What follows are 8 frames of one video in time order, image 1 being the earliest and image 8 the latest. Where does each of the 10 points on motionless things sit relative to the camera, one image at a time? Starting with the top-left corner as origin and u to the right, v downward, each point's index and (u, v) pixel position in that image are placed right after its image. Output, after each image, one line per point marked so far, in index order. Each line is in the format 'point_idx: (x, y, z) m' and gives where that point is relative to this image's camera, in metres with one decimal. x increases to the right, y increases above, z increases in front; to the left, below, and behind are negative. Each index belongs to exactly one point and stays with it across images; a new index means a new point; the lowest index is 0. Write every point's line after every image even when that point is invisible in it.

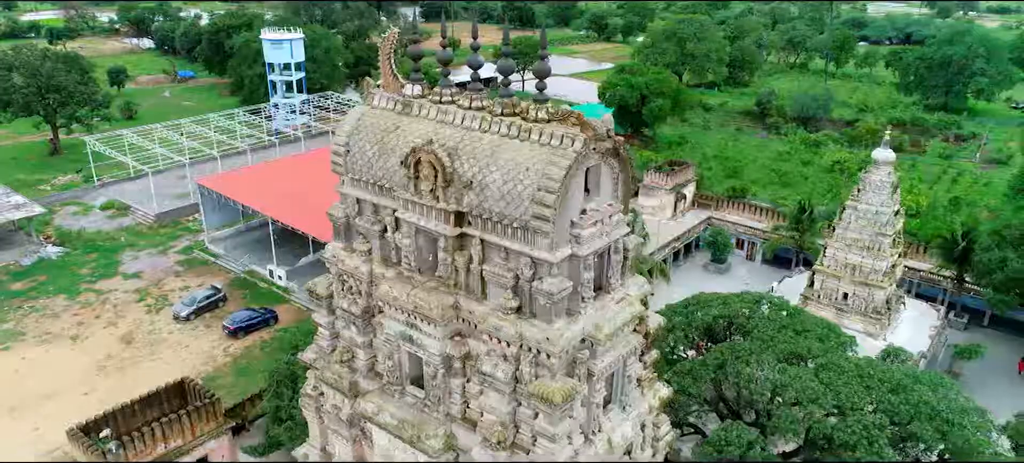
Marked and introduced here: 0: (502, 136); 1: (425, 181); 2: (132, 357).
0: (-0.1, +0.8, +5.6) m
1: (-0.8, +0.5, +5.8) m
2: (-10.5, -3.5, +19.7) m
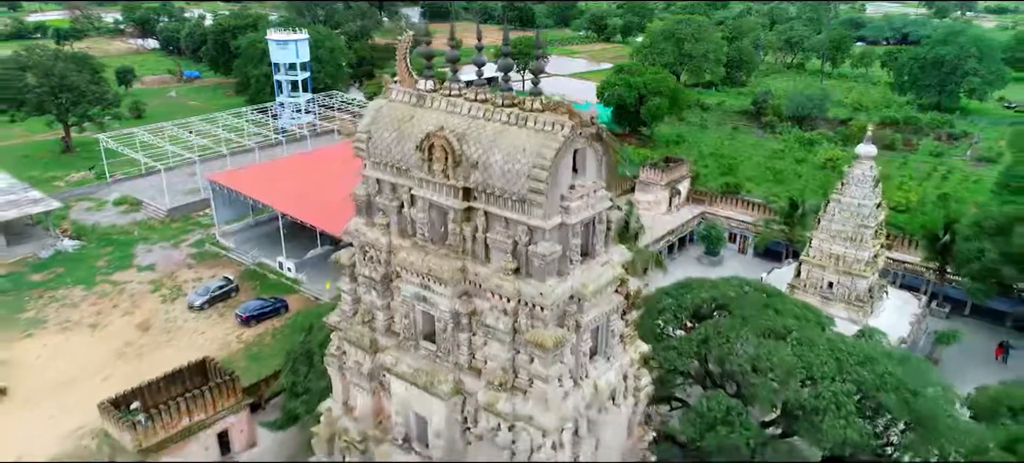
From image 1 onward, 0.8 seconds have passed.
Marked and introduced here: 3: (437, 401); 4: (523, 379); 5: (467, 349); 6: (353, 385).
0: (-0.1, +1.1, +6.5) m
1: (-0.8, +0.7, +6.7) m
2: (-10.5, -3.2, +20.6) m
3: (-0.8, -1.7, +7.3) m
4: (+0.1, -1.5, +6.7) m
5: (-0.5, -1.2, +7.0) m
6: (-1.8, -1.7, +8.0) m
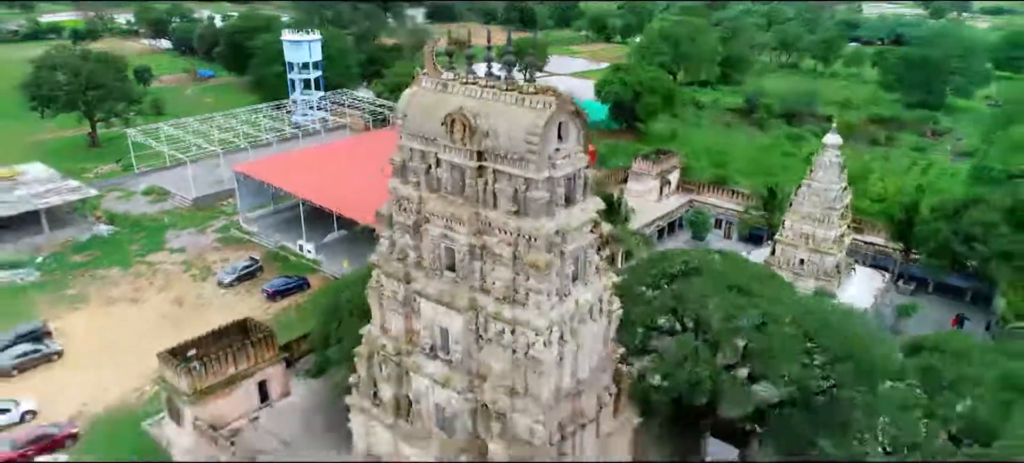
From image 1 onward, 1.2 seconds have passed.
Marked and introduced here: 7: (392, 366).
0: (-0.1, +1.6, +8.7) m
1: (-0.8, +1.3, +8.8) m
2: (-10.4, -2.7, +22.8) m
3: (-0.8, -1.2, +9.4) m
4: (+0.1, -0.9, +8.9) m
5: (-0.5, -0.6, +9.1) m
6: (-1.7, -1.1, +10.2) m
7: (-1.7, -1.9, +10.2) m
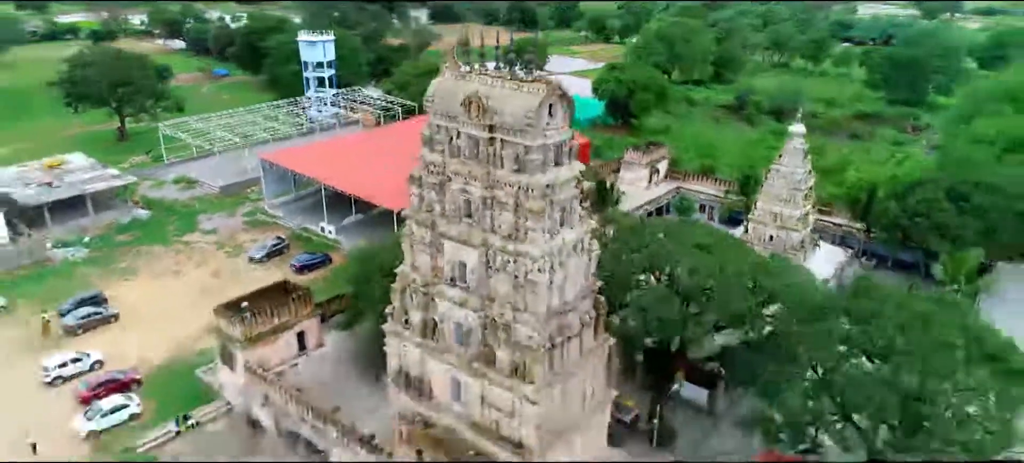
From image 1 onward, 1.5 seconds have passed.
0: (0.0, +2.3, +11.4) m
1: (-0.7, +2.0, +11.6) m
2: (-10.4, -2.0, +25.5) m
3: (-0.7, -0.5, +12.2) m
4: (+0.2, -0.2, +11.6) m
5: (-0.4, +0.1, +11.9) m
6: (-1.7, -0.4, +12.9) m
7: (-1.7, -1.1, +13.0) m
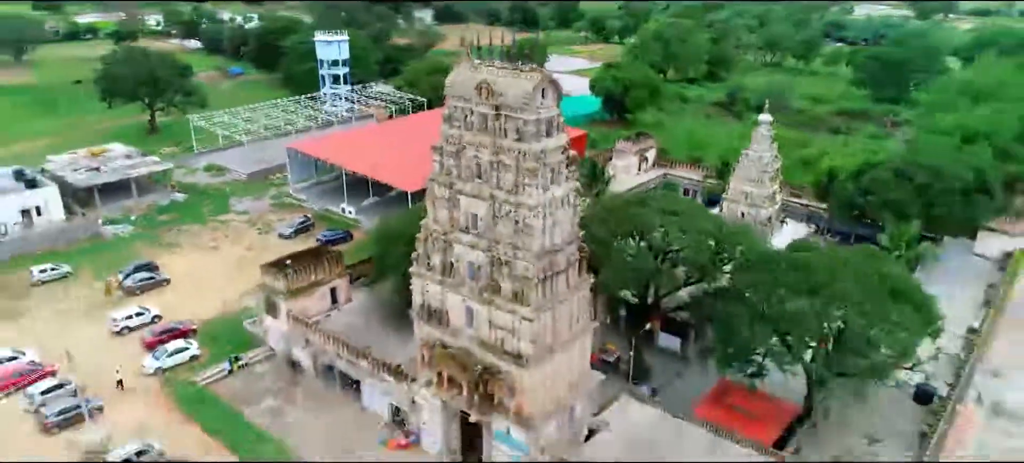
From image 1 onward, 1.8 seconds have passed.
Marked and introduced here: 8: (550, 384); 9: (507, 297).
0: (0.0, +3.2, +14.7) m
1: (-0.7, +2.9, +14.9) m
2: (-10.3, -1.1, +28.8) m
3: (-0.7, +0.4, +15.4) m
4: (+0.2, +0.7, +14.9) m
5: (-0.4, +1.0, +15.1) m
6: (-1.7, +0.5, +16.2) m
7: (-1.7, -0.2, +16.3) m
8: (+0.9, -3.4, +16.0) m
9: (-0.1, -1.4, +15.3) m
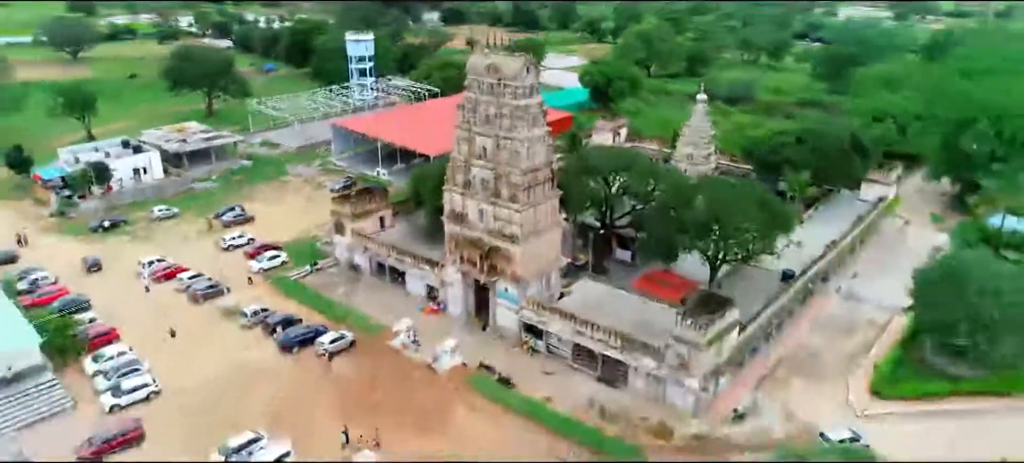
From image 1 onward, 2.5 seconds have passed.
0: (-0.1, +5.7, +23.5) m
1: (-0.8, +5.3, +23.6) m
2: (-10.4, +1.4, +37.6) m
3: (-0.8, +2.9, +24.2) m
4: (+0.1, +3.2, +23.6) m
5: (-0.5, +3.5, +23.9) m
6: (-1.8, +2.9, +25.0) m
7: (-1.8, +2.2, +25.0) m
8: (+0.7, -0.9, +24.8) m
9: (-0.2, +1.1, +24.1) m
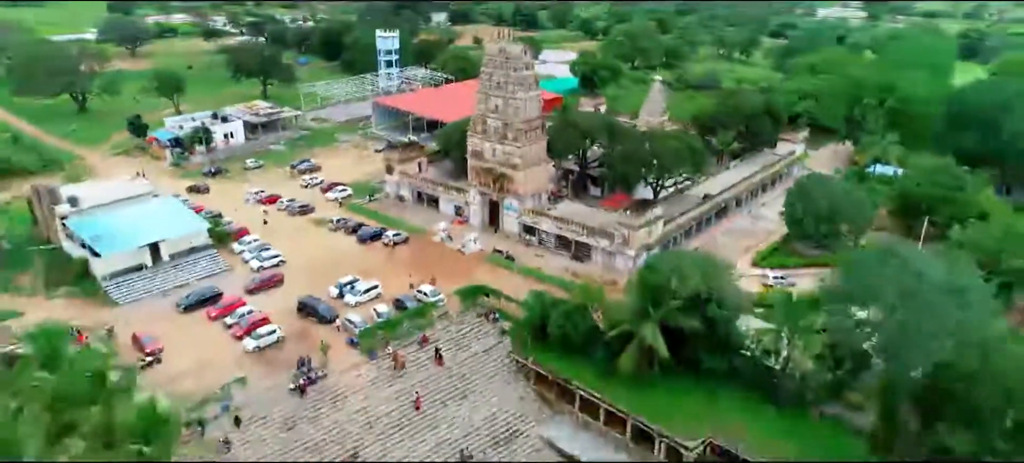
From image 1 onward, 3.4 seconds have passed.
0: (0.0, +9.2, +35.1) m
1: (-0.7, +8.8, +35.3) m
2: (-10.2, +4.9, +49.3) m
3: (-0.7, +6.4, +35.8) m
4: (+0.2, +6.7, +35.3) m
5: (-0.4, +6.9, +35.5) m
6: (-1.6, +6.4, +36.6) m
7: (-1.6, +5.7, +36.7) m
8: (+0.9, +2.5, +36.4) m
9: (-0.1, +4.5, +35.7) m
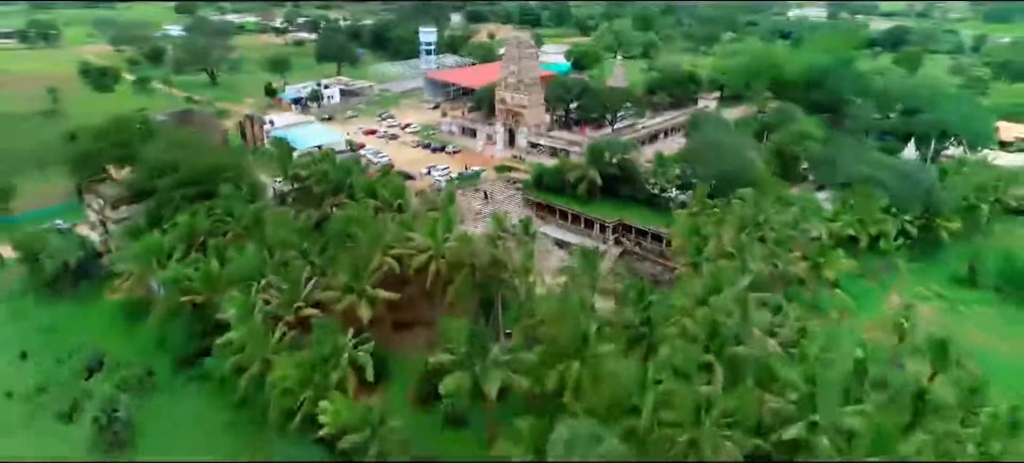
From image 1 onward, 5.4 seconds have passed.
0: (+0.9, +16.3, +58.9) m
1: (+0.2, +16.0, +59.0) m
2: (-9.2, +12.1, +73.1) m
3: (+0.2, +13.6, +59.6) m
4: (+1.1, +13.8, +59.0) m
5: (+0.5, +14.1, +59.3) m
6: (-0.7, +13.6, +60.4) m
7: (-0.7, +12.9, +60.4) m
8: (+1.8, +9.7, +60.2) m
9: (+0.8, +11.7, +59.5) m
